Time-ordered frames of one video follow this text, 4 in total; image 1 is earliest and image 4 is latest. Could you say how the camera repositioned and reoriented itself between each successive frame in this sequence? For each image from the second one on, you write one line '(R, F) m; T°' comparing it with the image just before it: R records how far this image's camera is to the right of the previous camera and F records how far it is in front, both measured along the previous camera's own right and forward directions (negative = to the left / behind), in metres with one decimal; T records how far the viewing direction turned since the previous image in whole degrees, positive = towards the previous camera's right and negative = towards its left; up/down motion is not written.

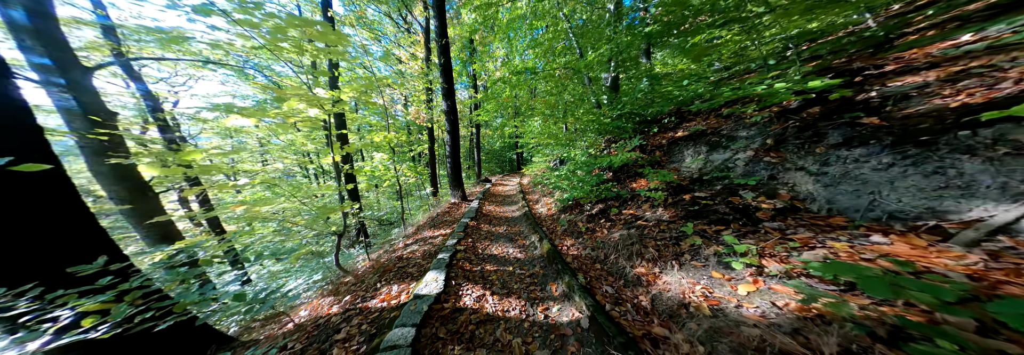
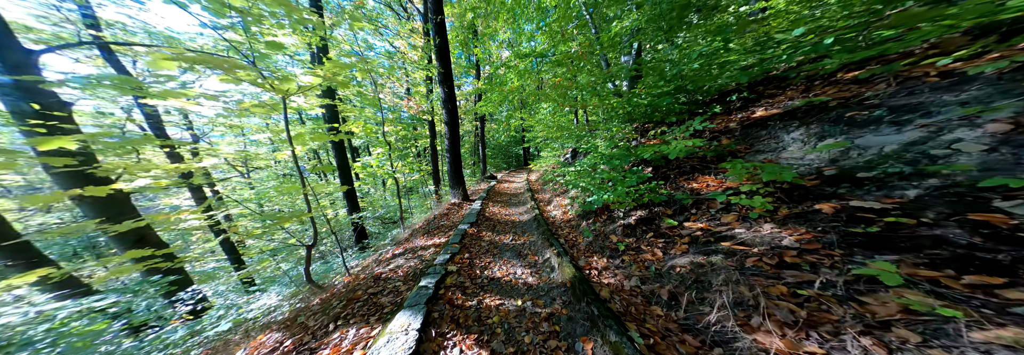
(0.0, +0.8) m; -2°
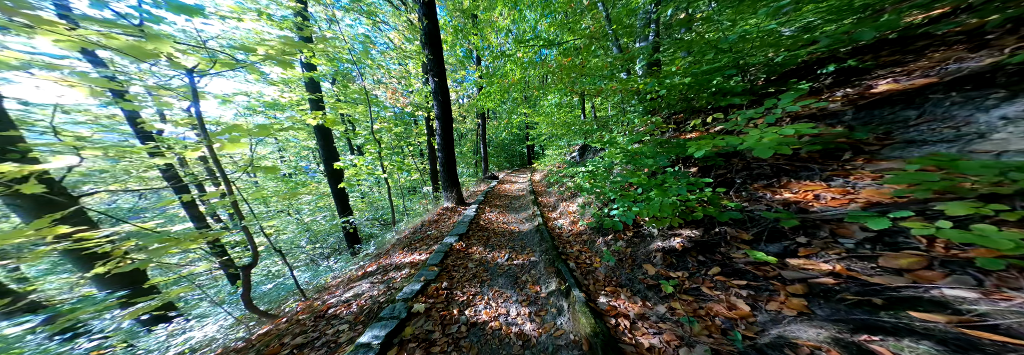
(+0.1, +0.7) m; -1°
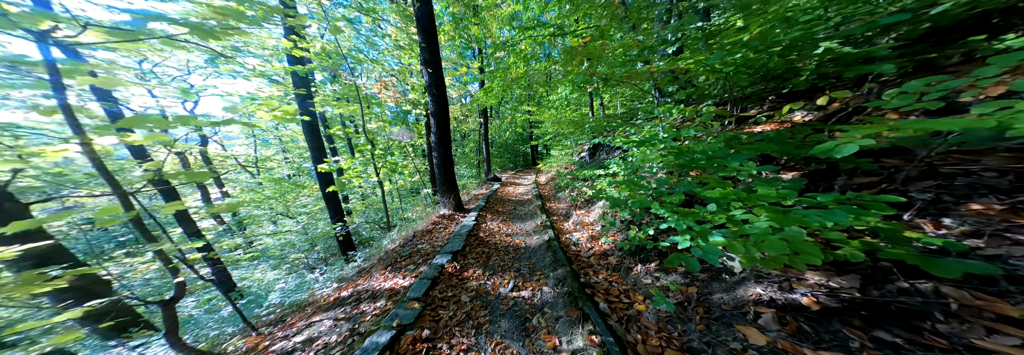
(0.0, +0.6) m; -1°
